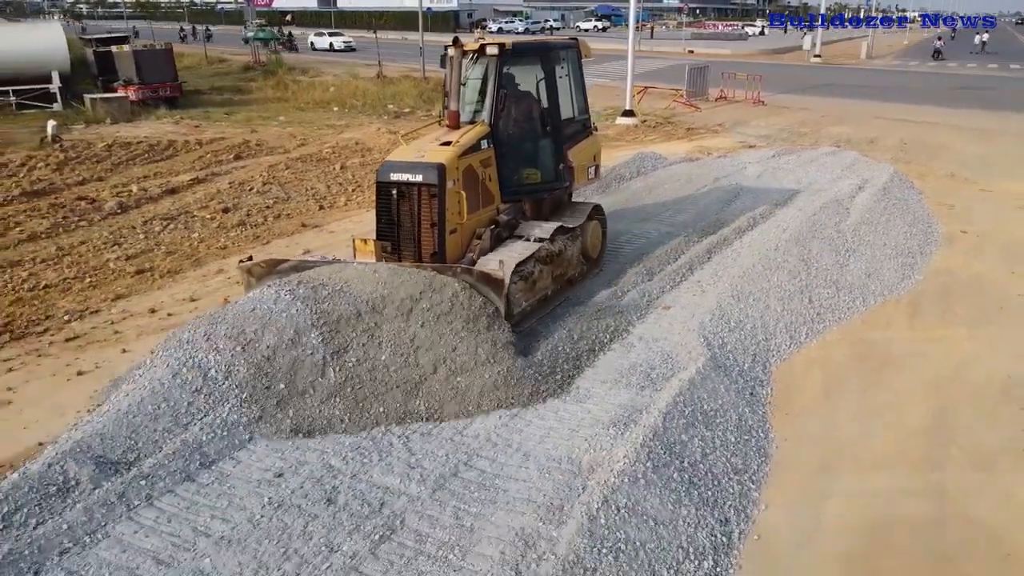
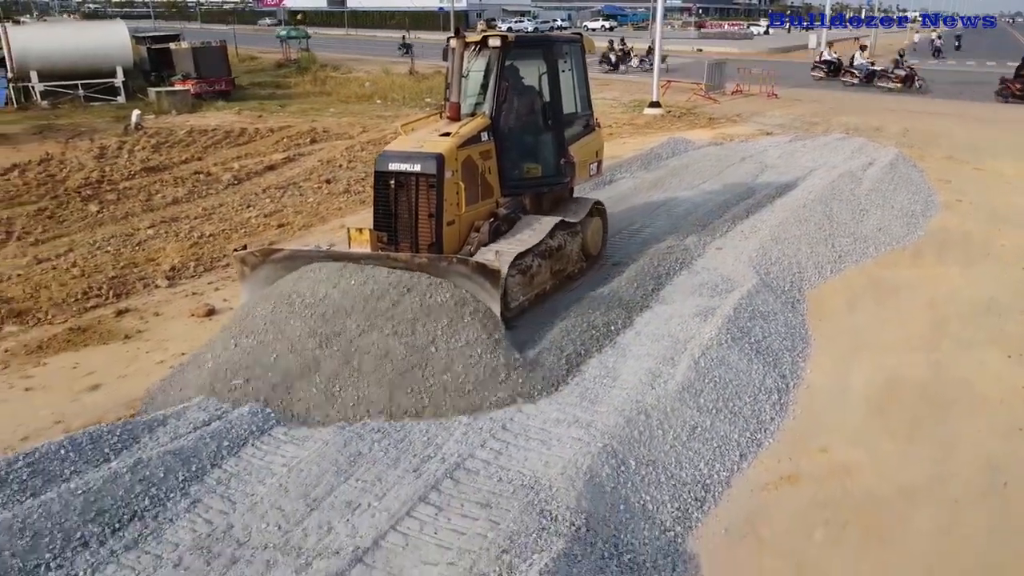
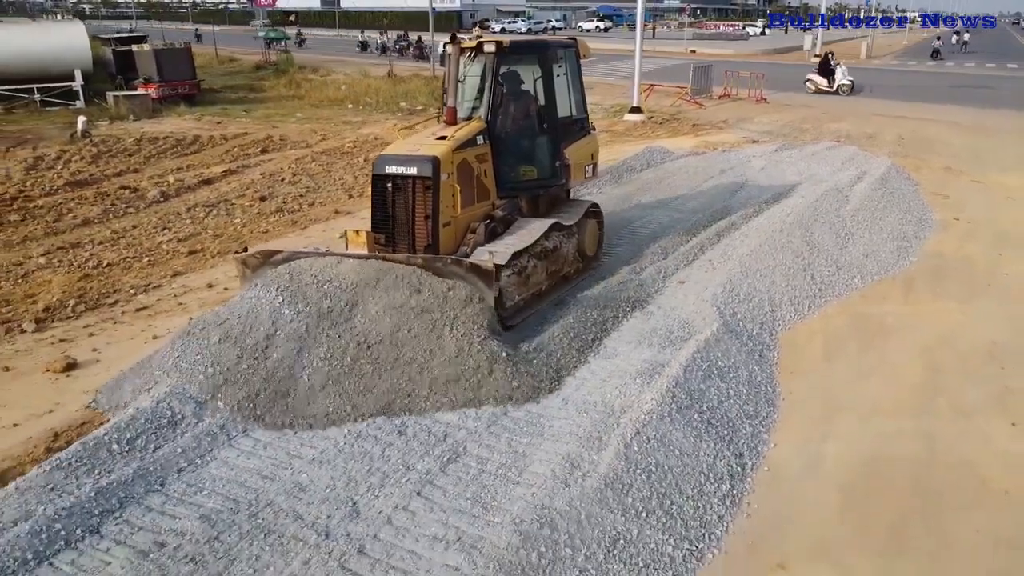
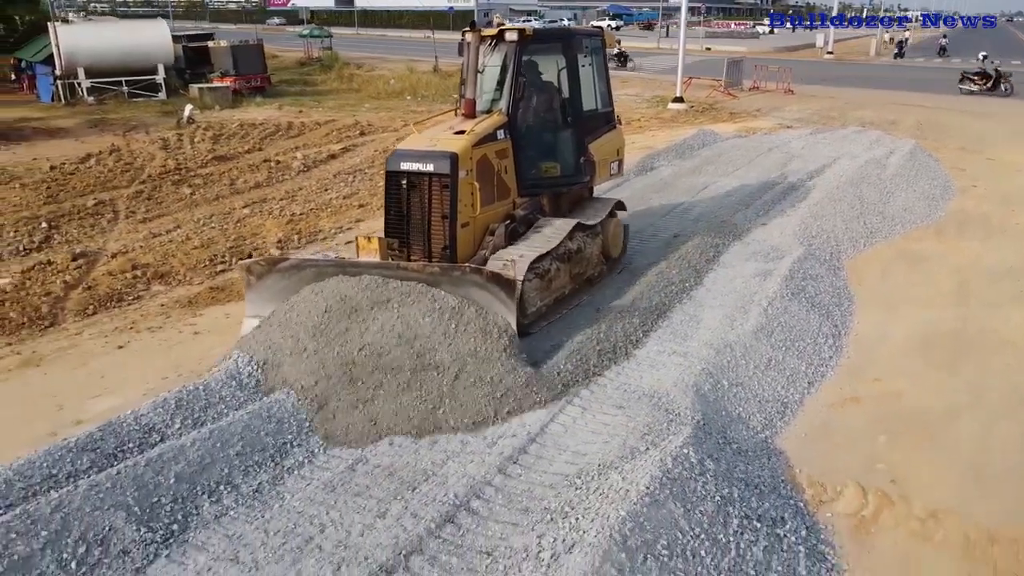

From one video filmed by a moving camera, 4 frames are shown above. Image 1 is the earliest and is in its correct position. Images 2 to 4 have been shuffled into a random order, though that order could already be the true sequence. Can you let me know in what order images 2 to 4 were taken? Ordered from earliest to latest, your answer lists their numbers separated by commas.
3, 2, 4
